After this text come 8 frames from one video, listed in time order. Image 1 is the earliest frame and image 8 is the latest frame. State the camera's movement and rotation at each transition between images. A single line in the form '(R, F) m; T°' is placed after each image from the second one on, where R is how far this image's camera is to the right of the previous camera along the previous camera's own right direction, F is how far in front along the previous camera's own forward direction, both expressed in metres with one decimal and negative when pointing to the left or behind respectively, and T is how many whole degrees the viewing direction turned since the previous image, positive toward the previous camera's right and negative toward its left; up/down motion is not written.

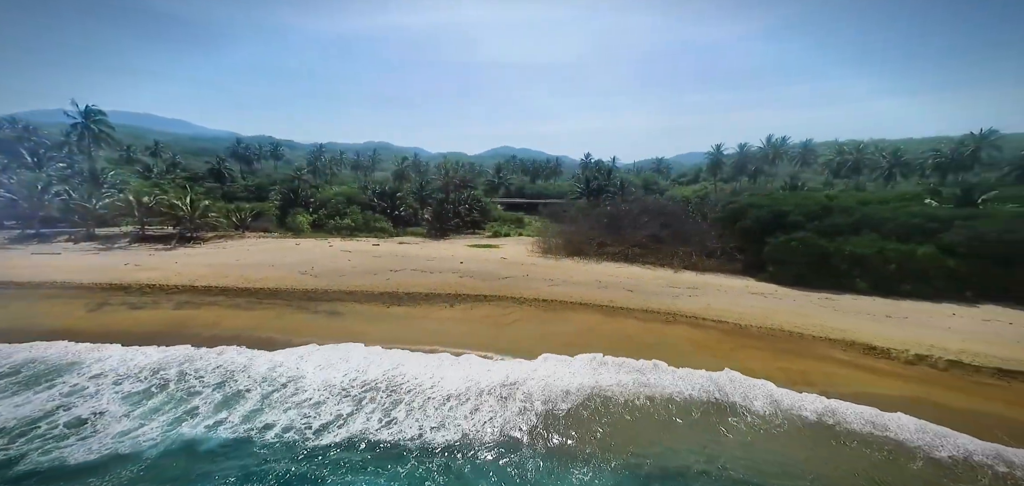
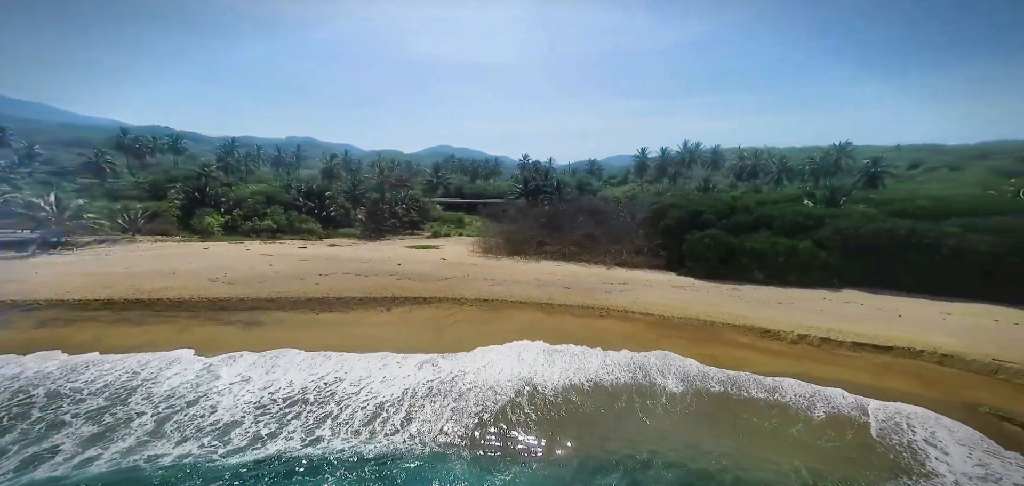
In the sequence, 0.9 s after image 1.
(+0.8, -0.2) m; +8°
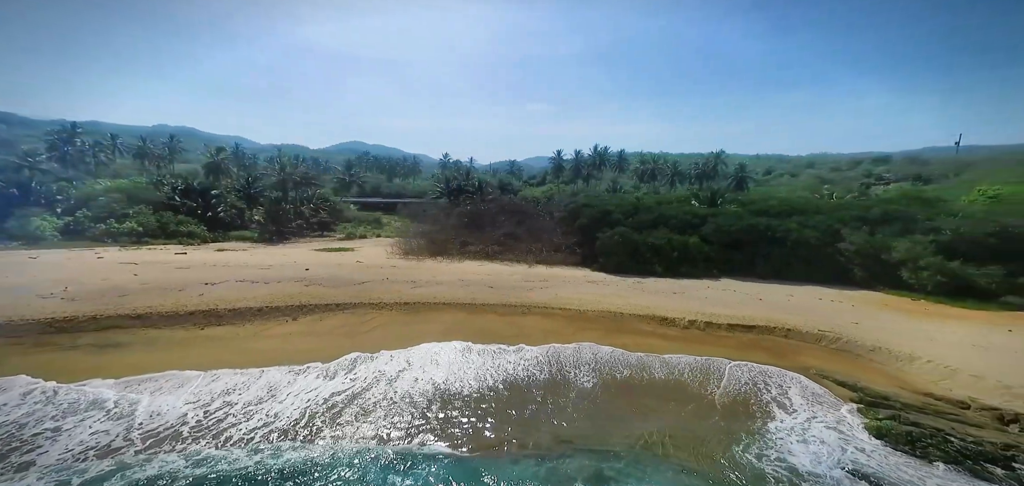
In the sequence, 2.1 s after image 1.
(+0.5, +0.6) m; +11°
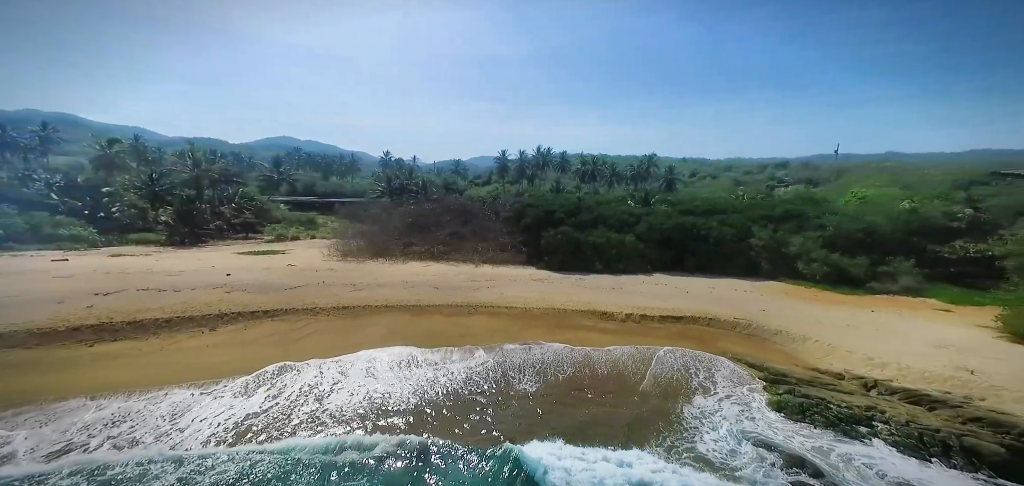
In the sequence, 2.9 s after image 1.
(+0.4, +0.6) m; +8°
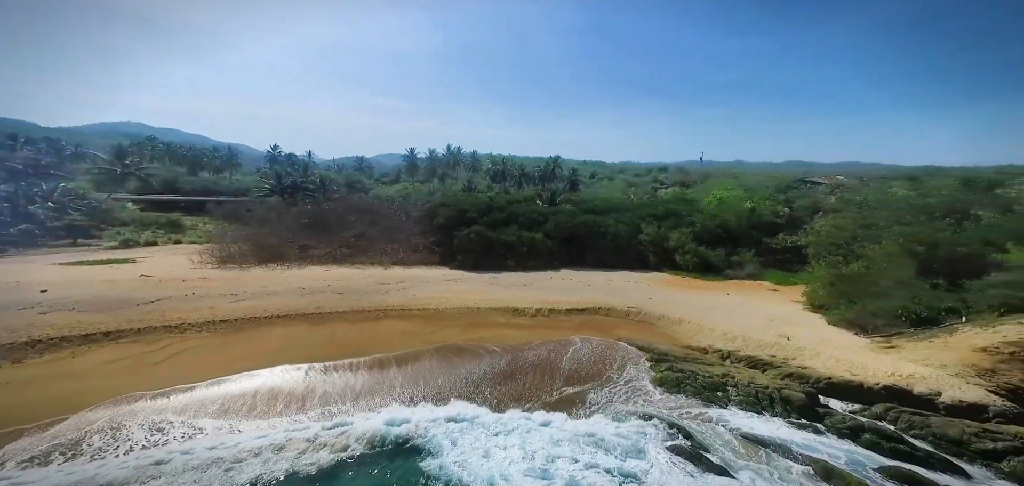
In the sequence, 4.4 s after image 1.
(+0.7, -1.1) m; +13°
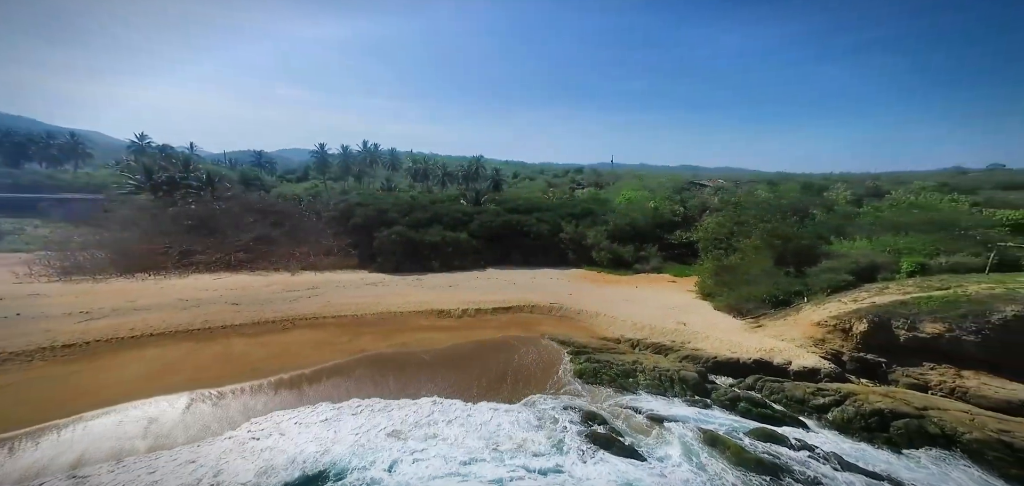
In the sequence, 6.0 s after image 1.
(+0.5, -0.5) m; +11°
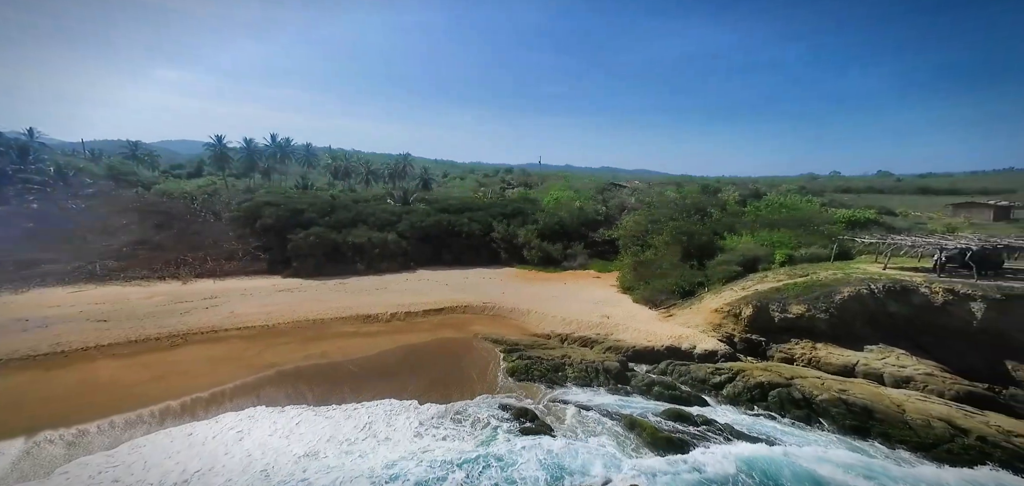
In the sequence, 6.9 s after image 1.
(+0.2, -0.3) m; +9°
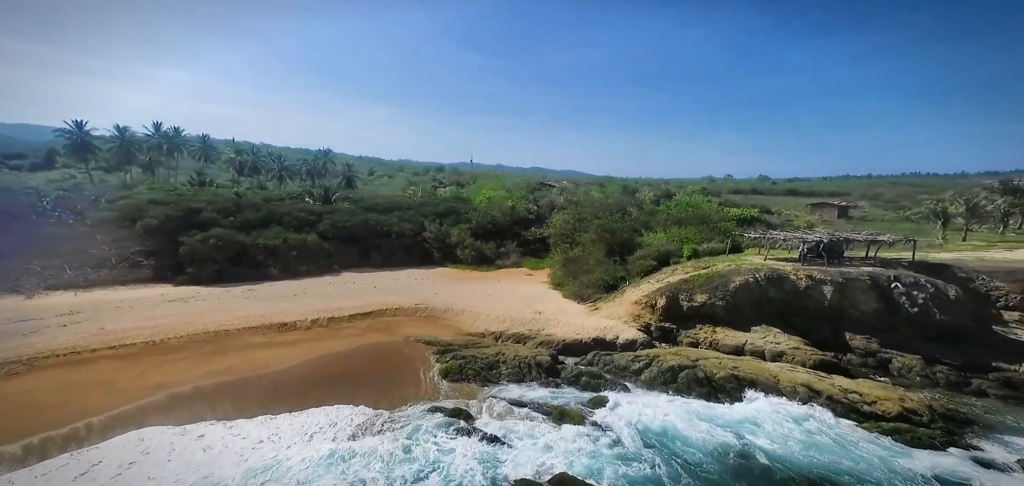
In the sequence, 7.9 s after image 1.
(+0.1, -0.2) m; +9°
